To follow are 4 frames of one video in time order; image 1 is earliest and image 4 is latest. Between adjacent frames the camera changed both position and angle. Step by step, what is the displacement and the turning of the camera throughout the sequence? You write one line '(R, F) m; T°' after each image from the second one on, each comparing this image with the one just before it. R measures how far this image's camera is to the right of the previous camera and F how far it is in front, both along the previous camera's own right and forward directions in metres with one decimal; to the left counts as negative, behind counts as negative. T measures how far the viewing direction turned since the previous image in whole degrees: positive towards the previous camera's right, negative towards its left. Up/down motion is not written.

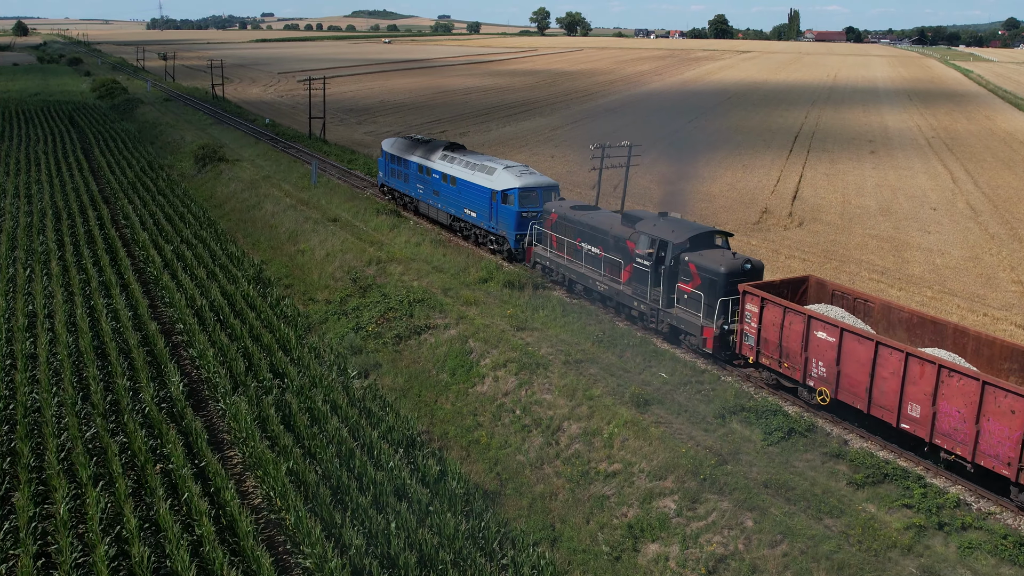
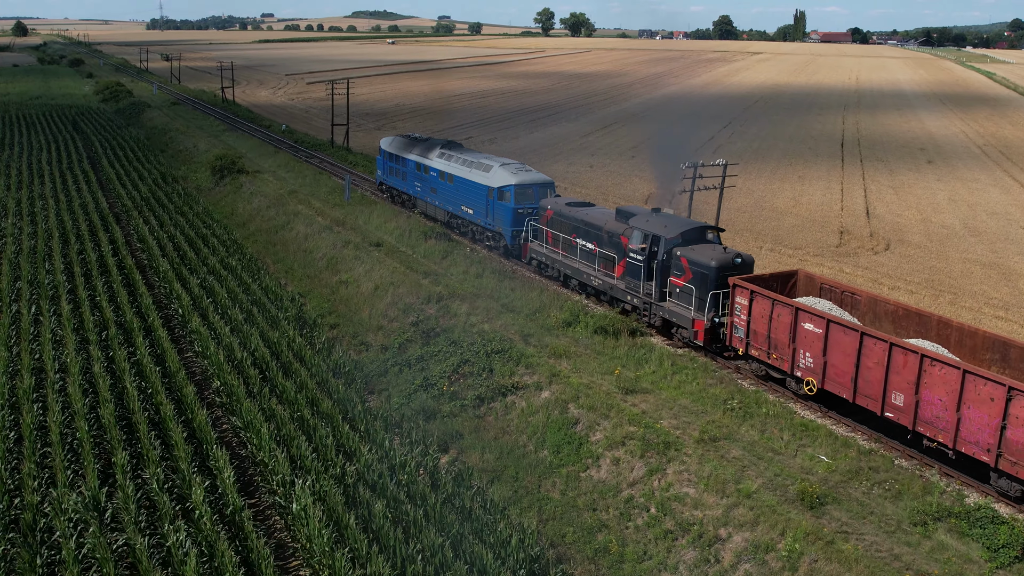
(-2.5, +3.0) m; 0°
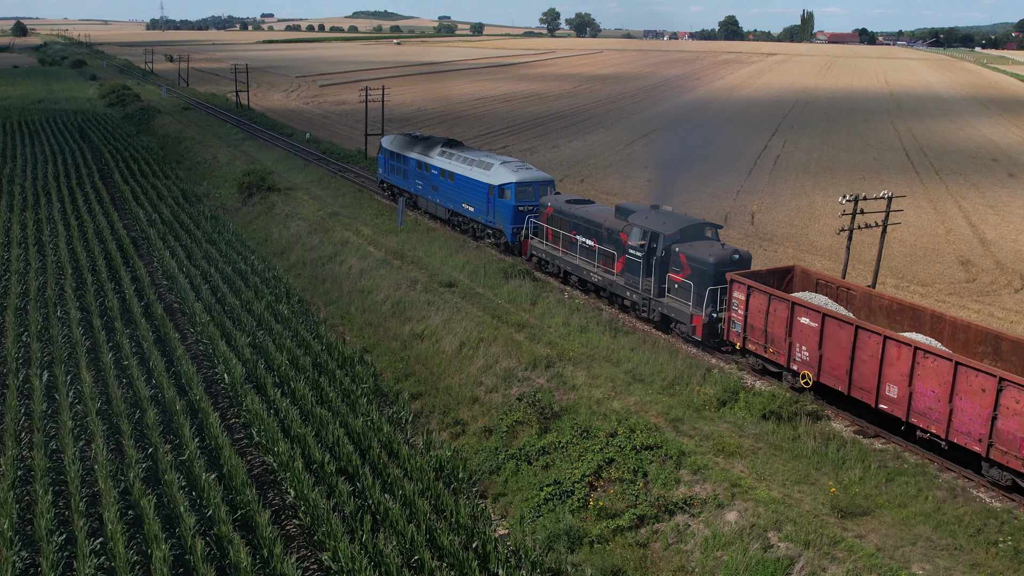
(-3.1, +3.6) m; 0°
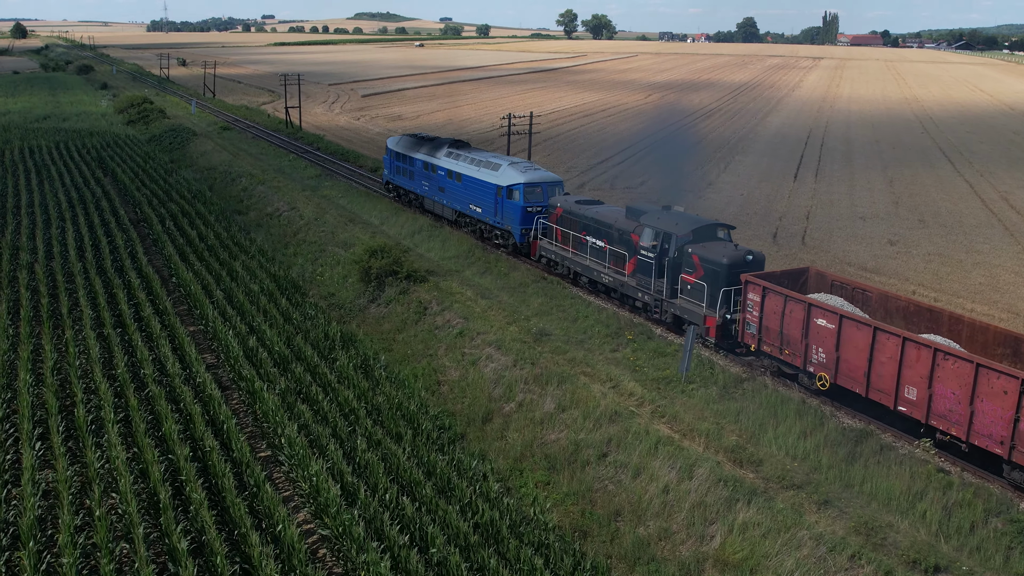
(-8.4, +10.4) m; 0°
